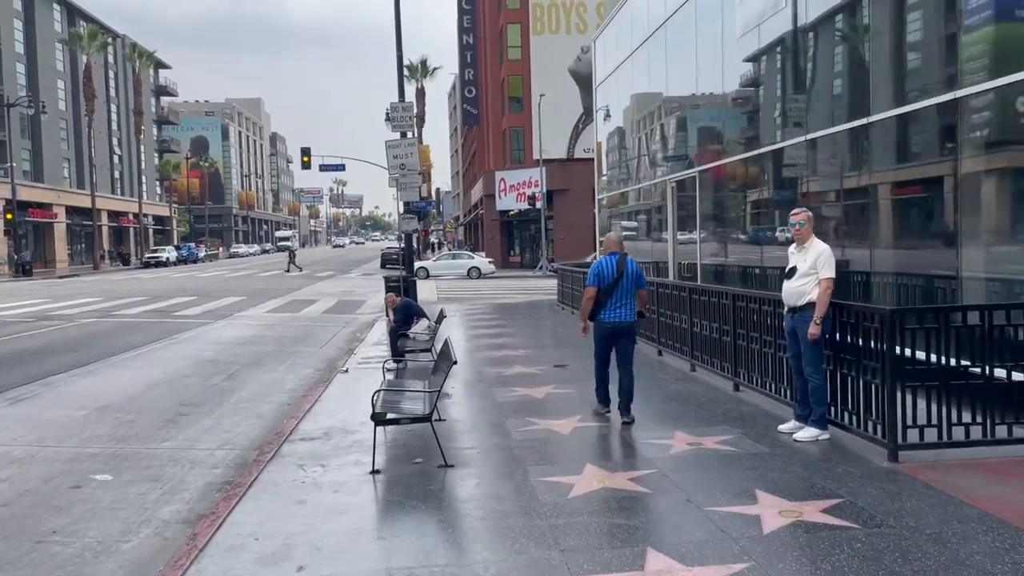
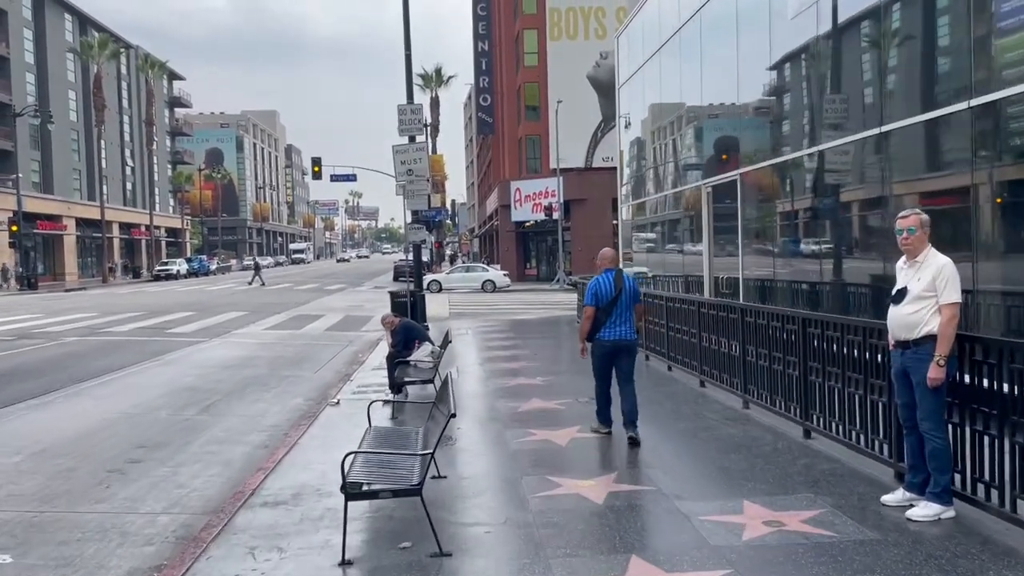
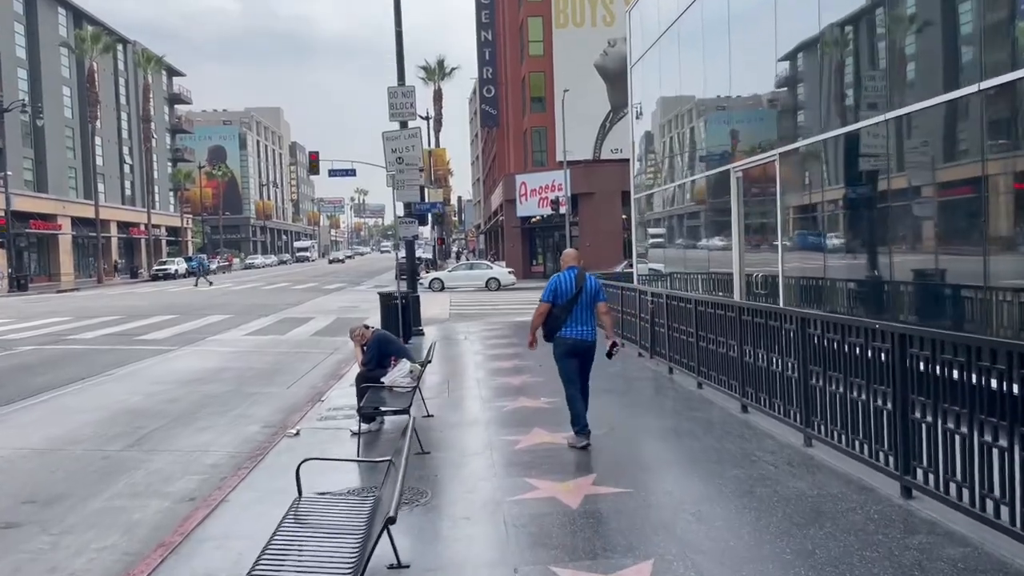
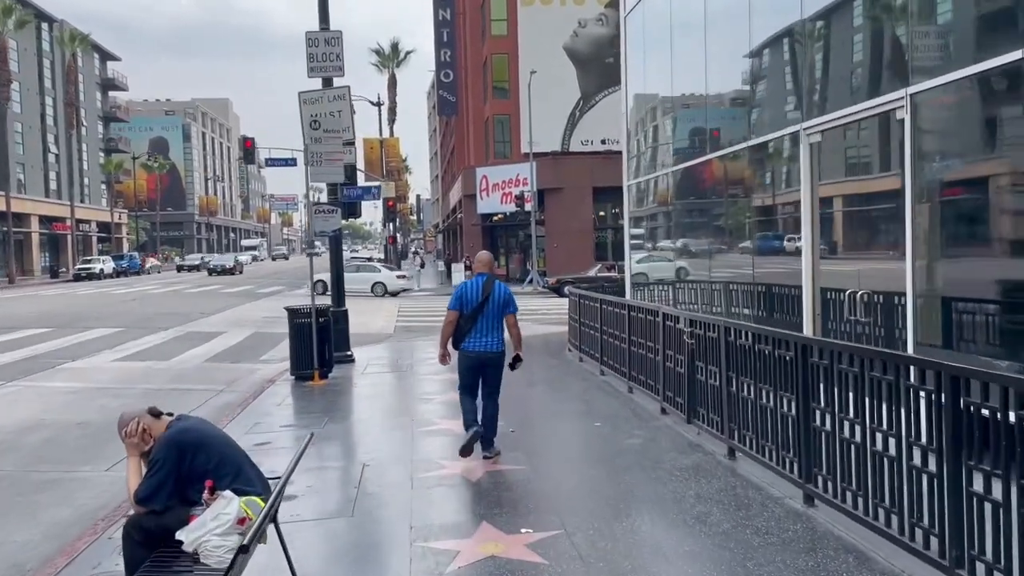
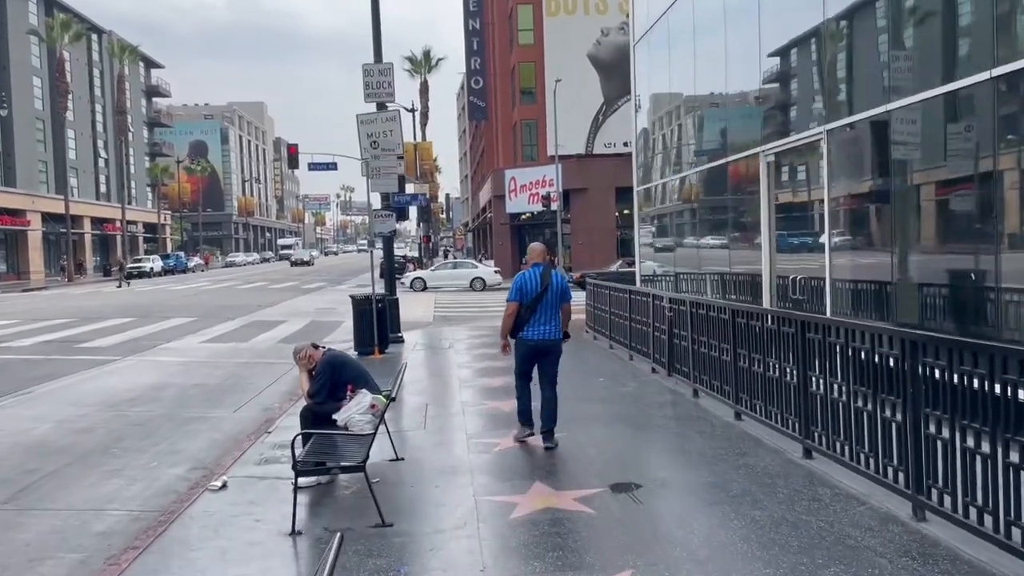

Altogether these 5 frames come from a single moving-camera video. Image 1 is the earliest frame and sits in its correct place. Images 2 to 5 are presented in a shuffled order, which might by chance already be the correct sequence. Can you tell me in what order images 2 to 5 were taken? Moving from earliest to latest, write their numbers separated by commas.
2, 3, 5, 4
